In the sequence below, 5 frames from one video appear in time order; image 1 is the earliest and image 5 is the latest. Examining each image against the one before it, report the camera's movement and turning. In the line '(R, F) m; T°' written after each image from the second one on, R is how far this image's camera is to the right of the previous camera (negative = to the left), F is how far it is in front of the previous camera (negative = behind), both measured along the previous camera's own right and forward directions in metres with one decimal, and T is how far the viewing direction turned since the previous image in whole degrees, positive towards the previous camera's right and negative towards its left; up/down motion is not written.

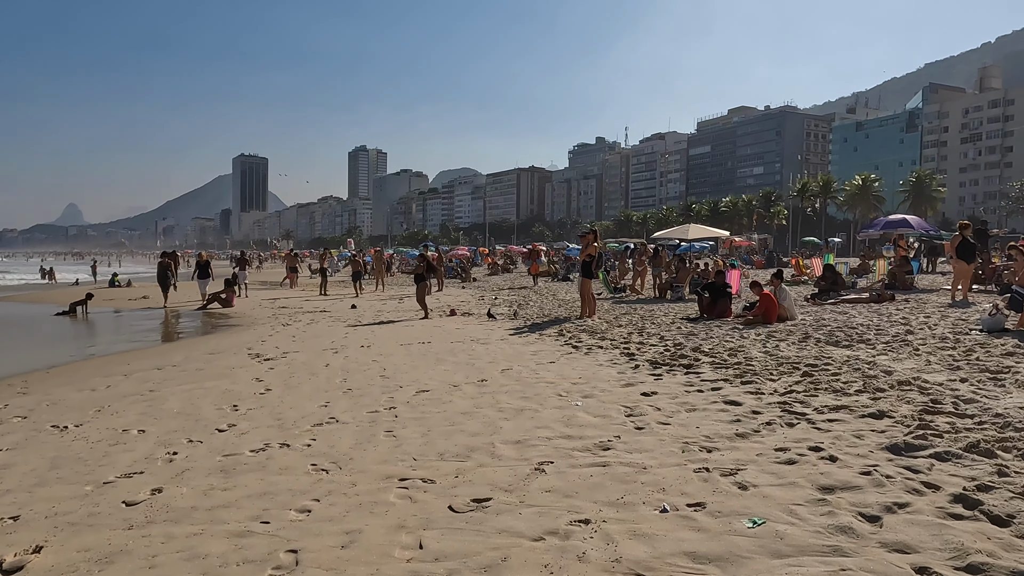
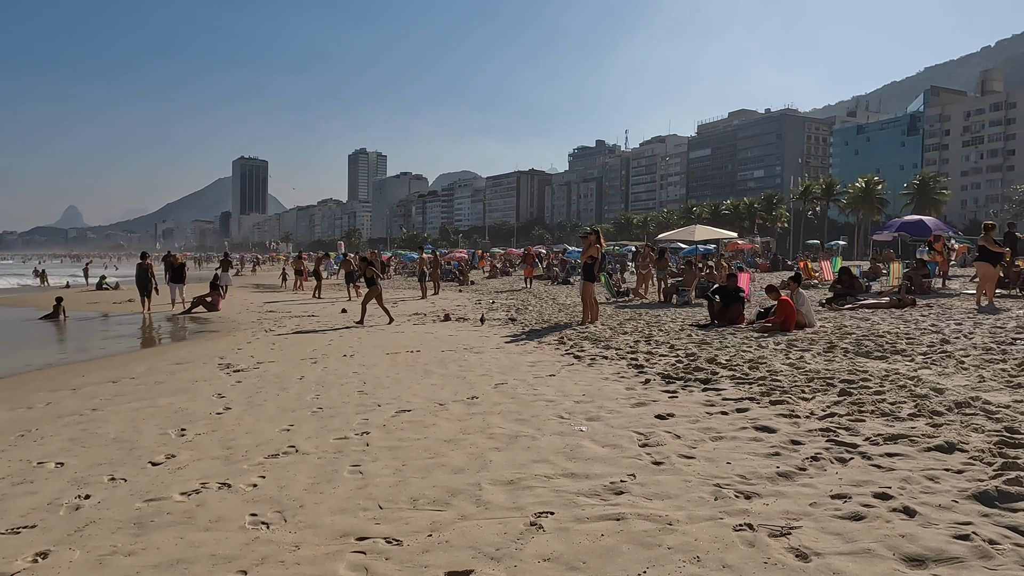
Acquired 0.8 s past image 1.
(0.0, +0.7) m; 0°
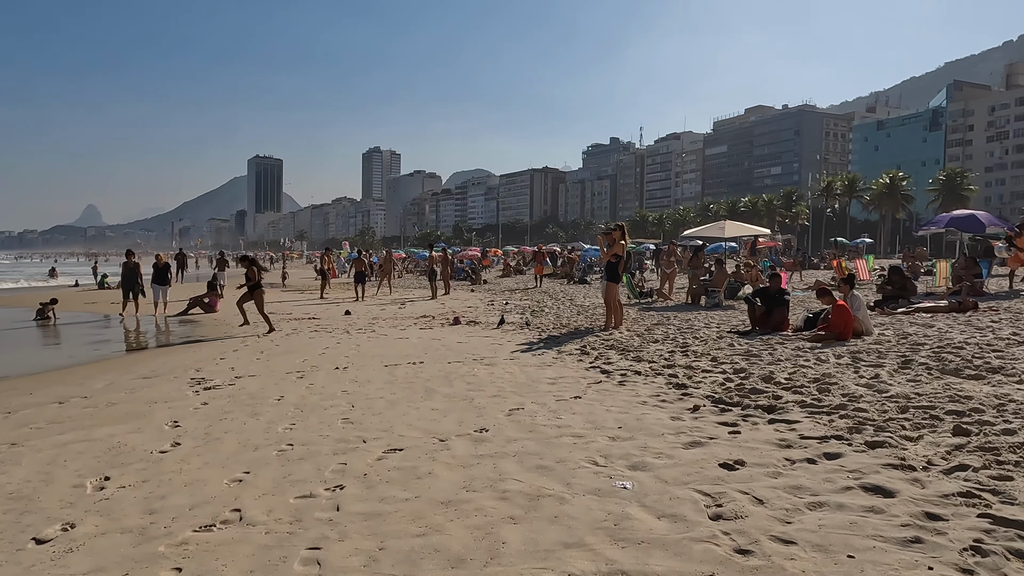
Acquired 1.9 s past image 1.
(0.0, +1.1) m; -1°
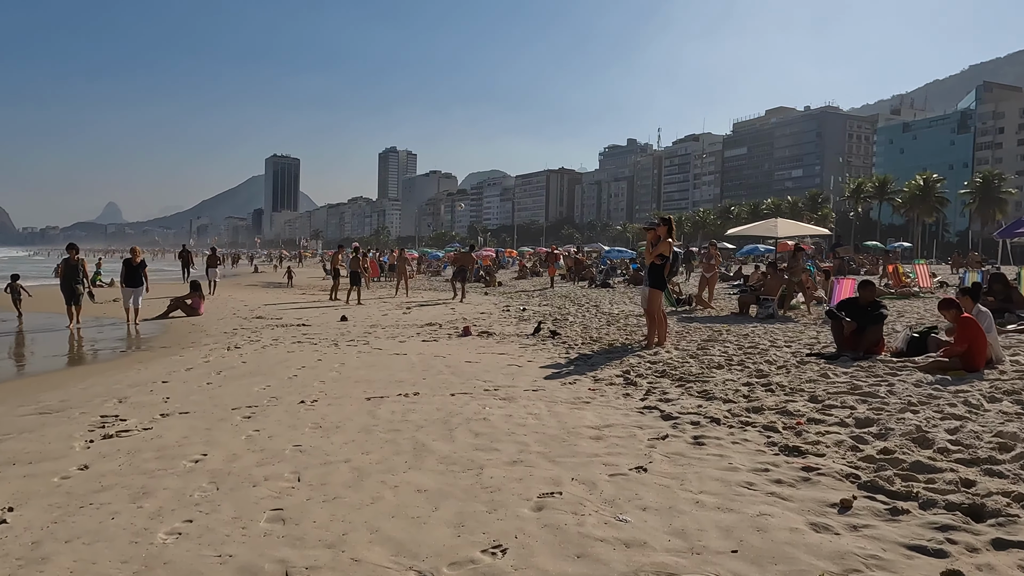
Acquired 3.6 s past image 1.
(-0.1, +1.8) m; -1°
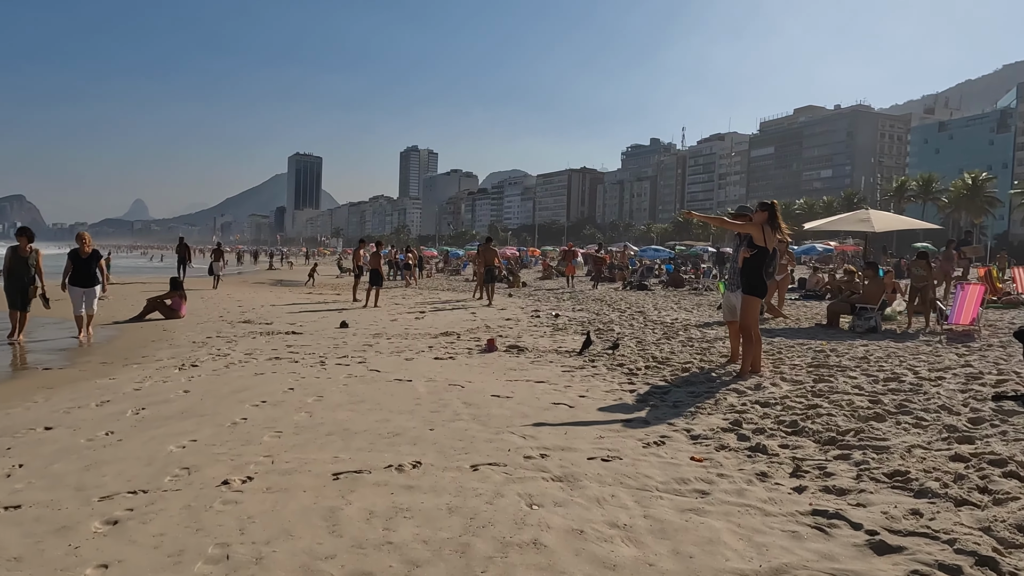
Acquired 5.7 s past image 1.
(-0.2, +2.2) m; -2°
